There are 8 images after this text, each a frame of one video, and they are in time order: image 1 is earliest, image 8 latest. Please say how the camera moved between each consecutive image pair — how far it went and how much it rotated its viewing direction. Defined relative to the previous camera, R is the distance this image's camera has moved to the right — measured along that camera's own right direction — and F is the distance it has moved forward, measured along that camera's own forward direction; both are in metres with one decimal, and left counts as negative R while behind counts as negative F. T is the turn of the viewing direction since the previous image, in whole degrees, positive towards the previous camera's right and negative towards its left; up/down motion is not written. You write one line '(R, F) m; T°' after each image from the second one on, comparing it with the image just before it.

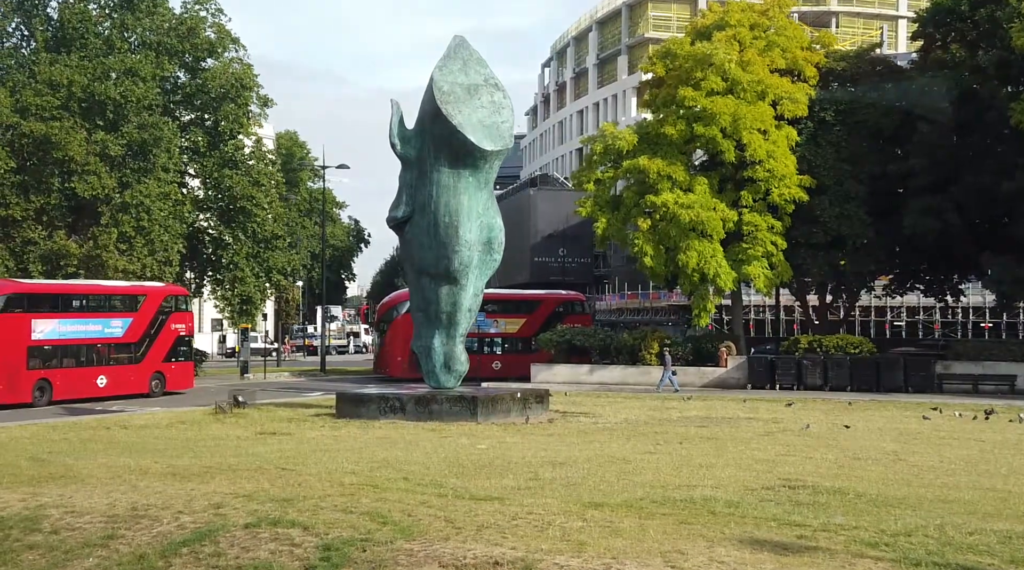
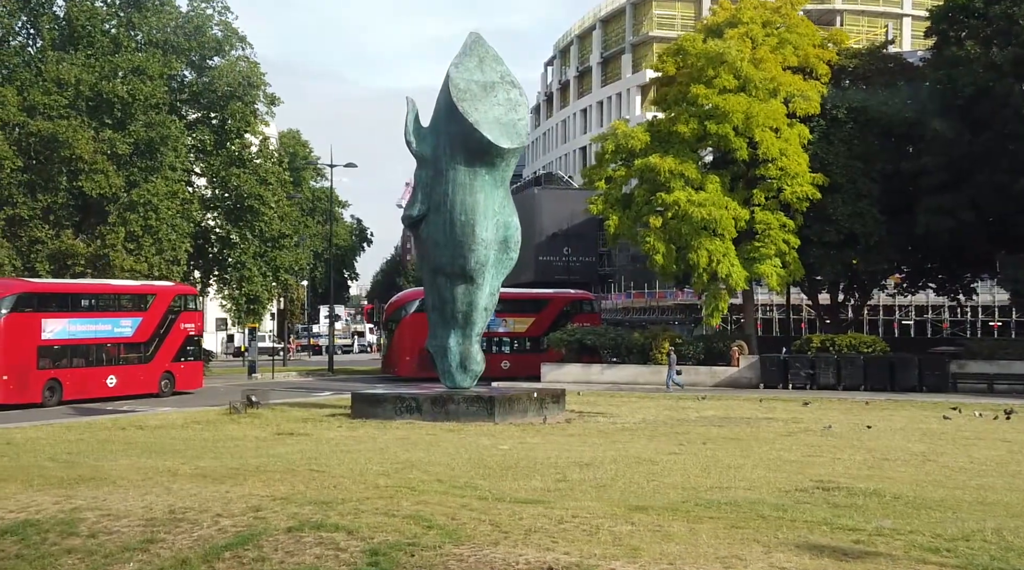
(-0.3, +0.2) m; 0°
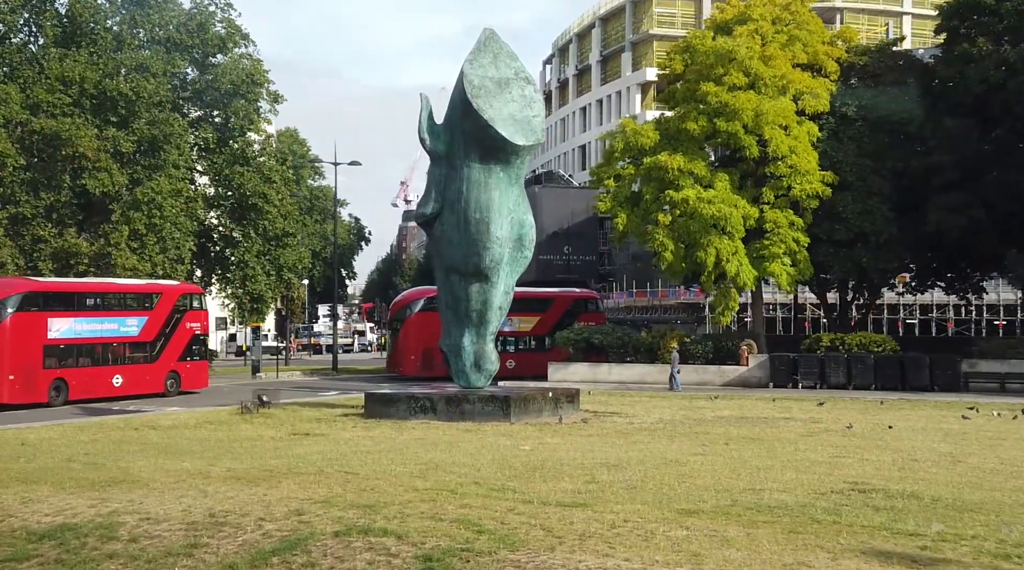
(-0.3, +0.2) m; 0°
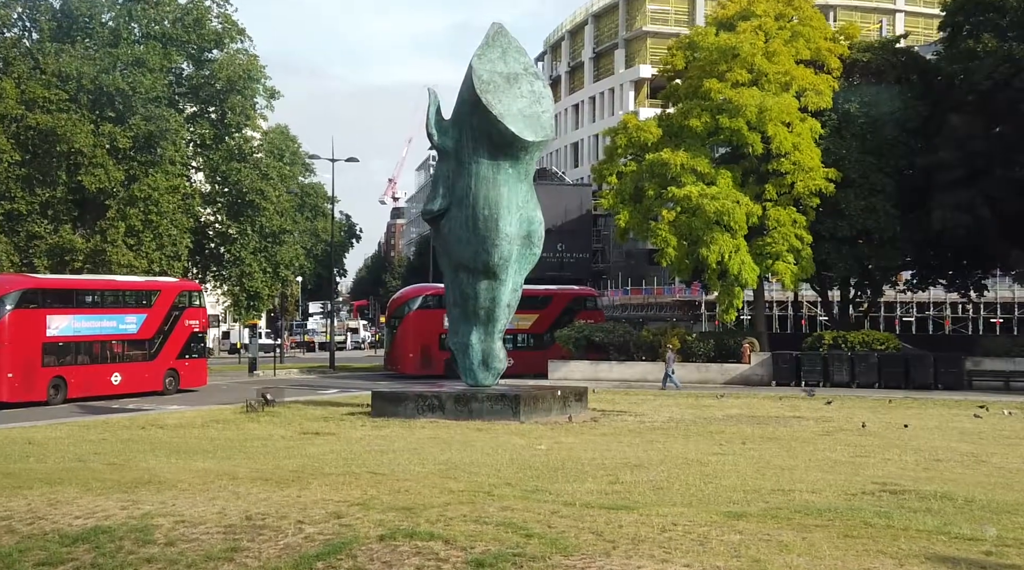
(-0.3, +0.2) m; 0°
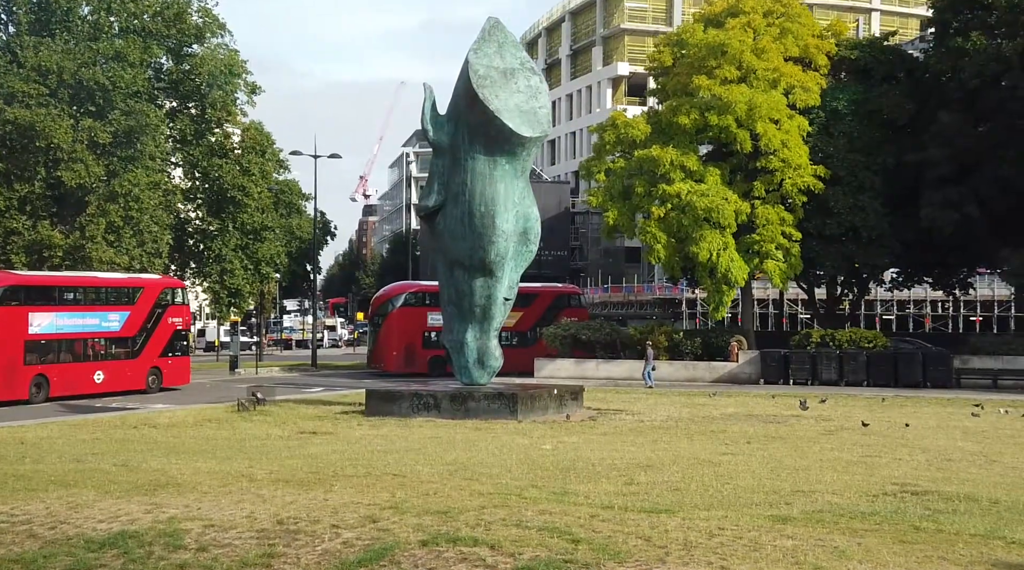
(-0.4, +0.2) m; +1°
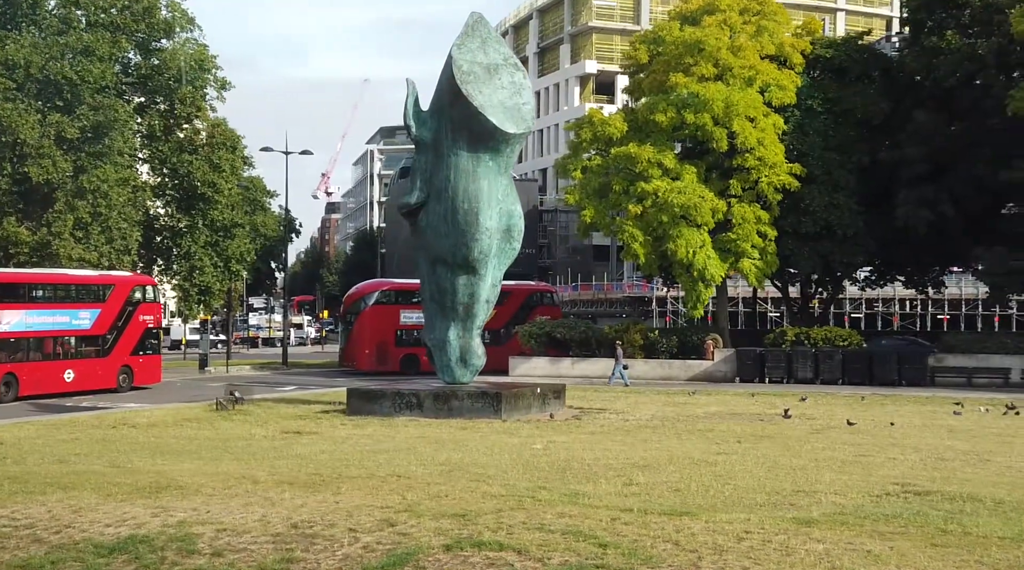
(-0.3, +0.2) m; +2°
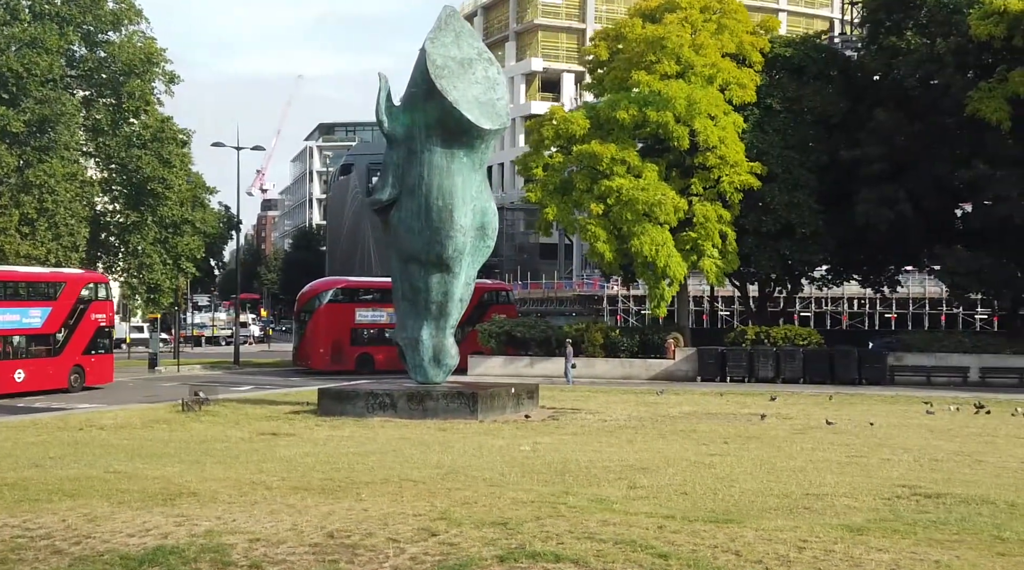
(-0.6, +0.3) m; +3°
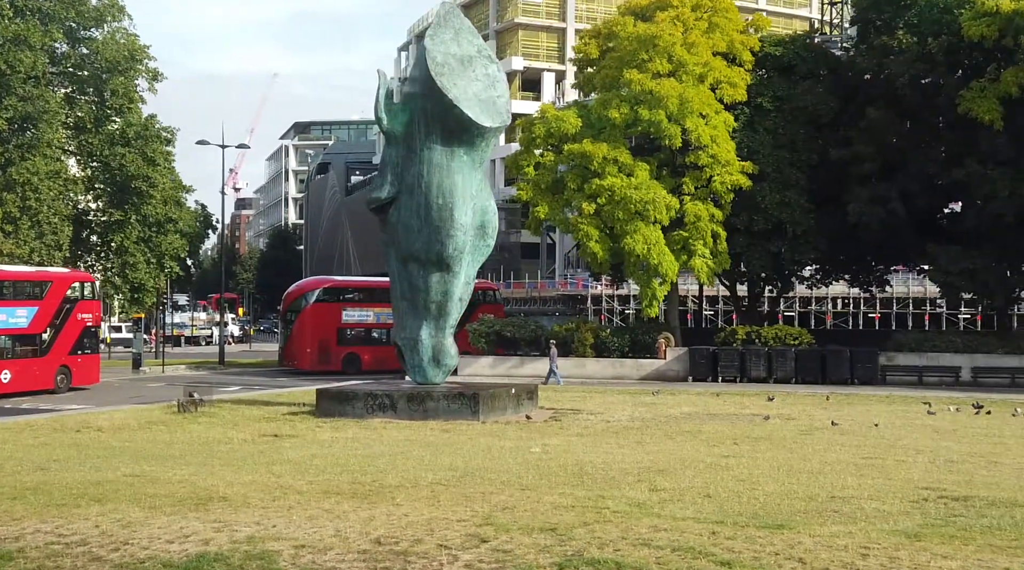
(-0.4, +0.2) m; +1°
